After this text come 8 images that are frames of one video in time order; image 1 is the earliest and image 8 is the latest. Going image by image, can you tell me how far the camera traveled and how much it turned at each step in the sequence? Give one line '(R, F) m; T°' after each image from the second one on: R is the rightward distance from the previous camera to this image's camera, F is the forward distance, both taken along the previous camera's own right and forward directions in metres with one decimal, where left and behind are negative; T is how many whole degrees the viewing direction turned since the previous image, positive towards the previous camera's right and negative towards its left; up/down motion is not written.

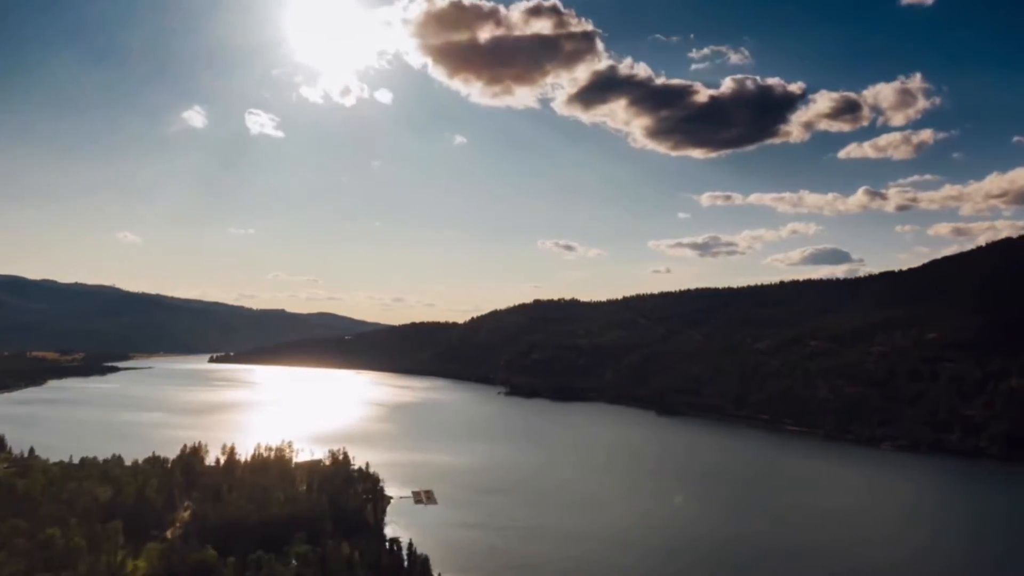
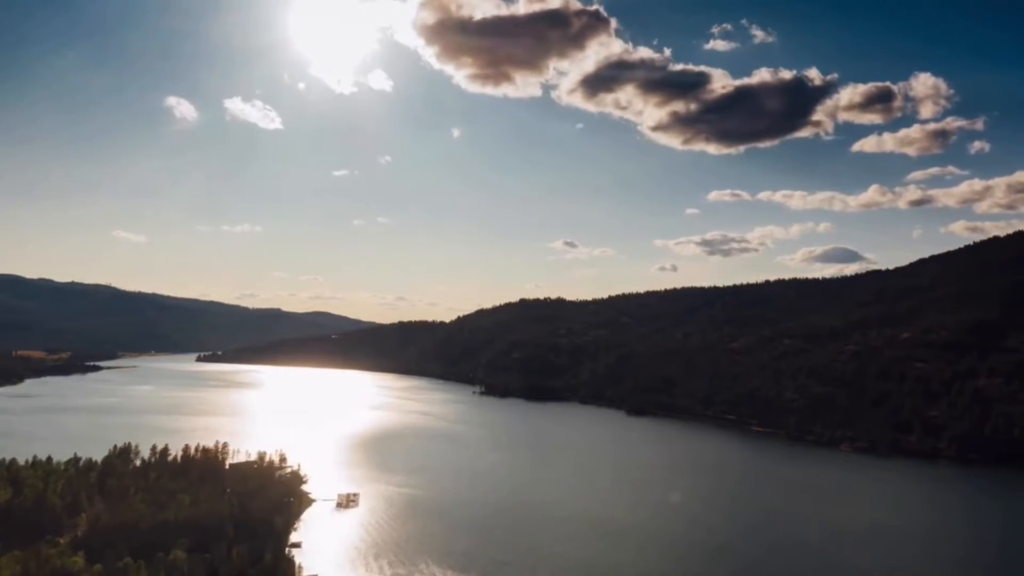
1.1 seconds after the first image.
(+4.5, +0.8) m; 0°
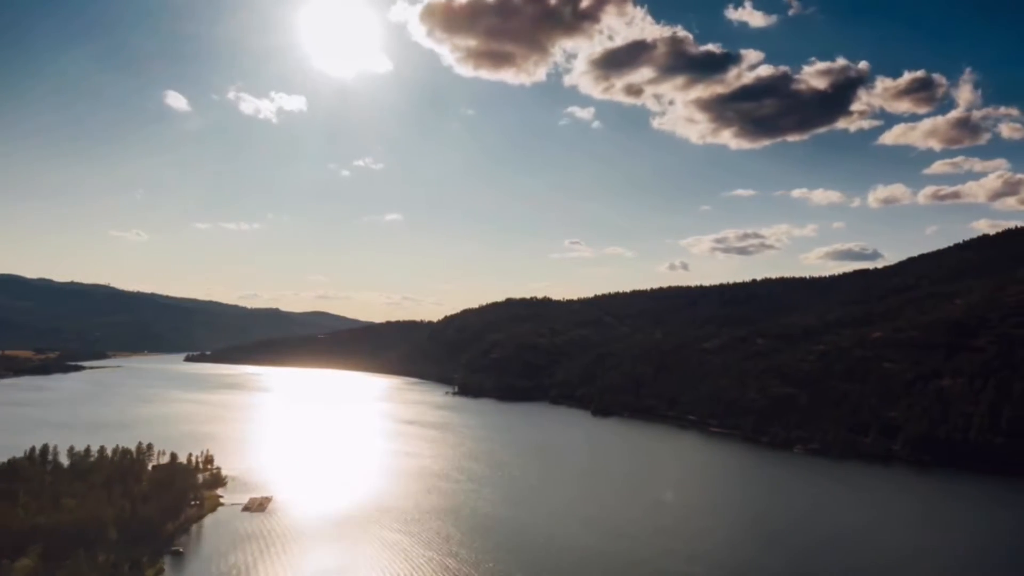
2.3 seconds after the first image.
(+5.2, +1.1) m; -1°
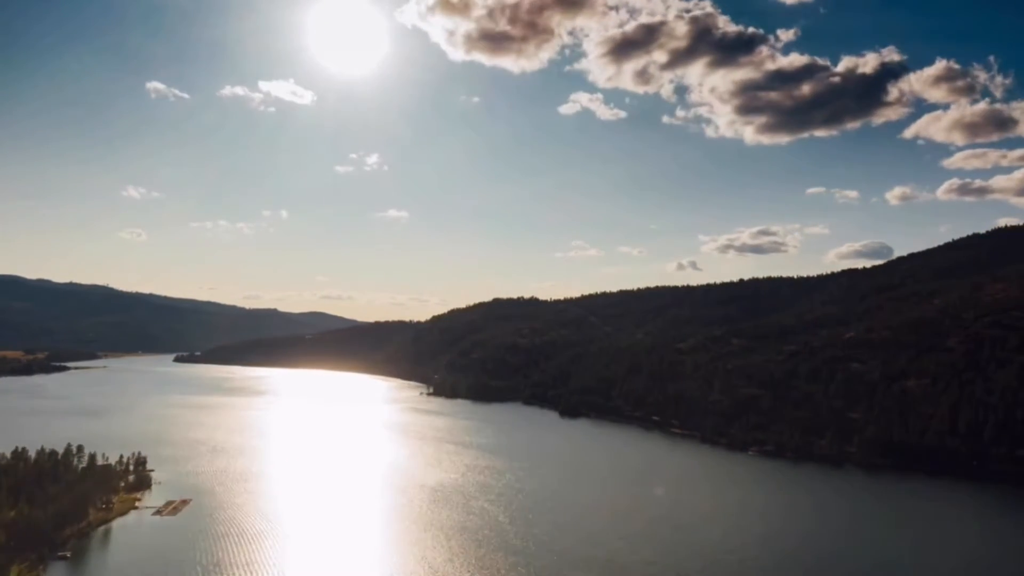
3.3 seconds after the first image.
(+4.8, +0.9) m; -1°
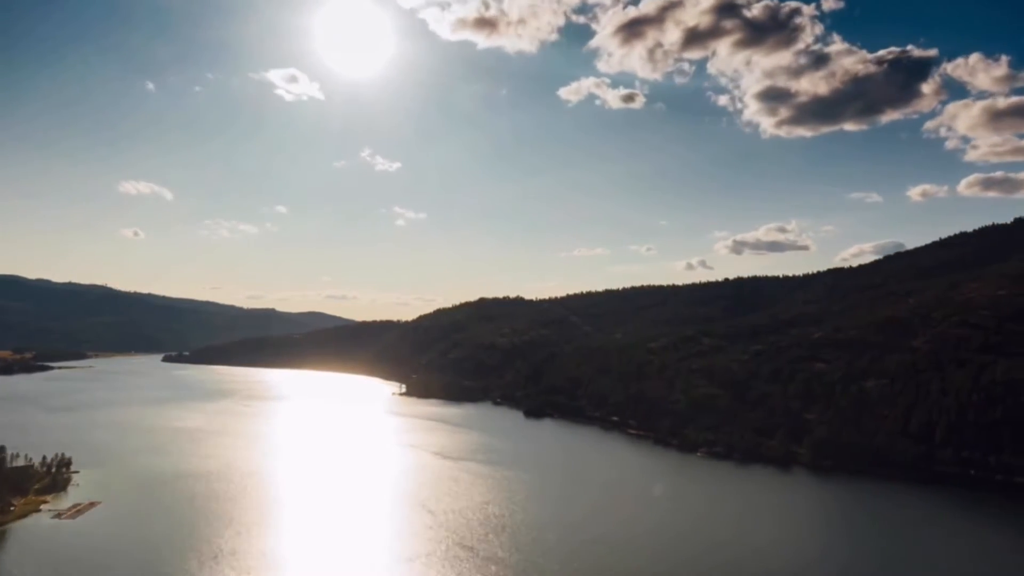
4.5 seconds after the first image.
(+5.1, +0.9) m; -1°
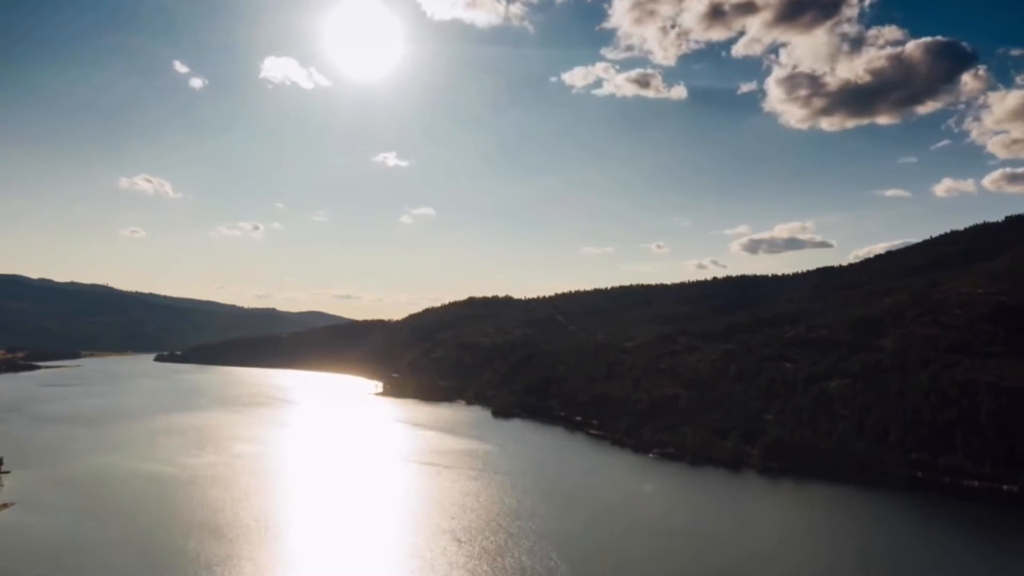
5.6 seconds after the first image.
(+4.8, +0.8) m; -1°
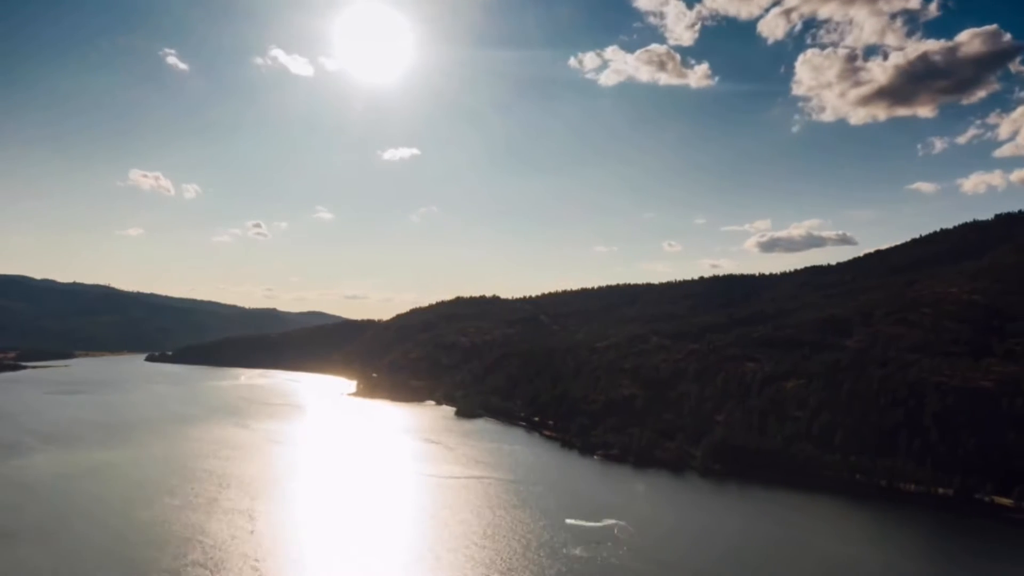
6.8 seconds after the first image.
(+5.4, +1.0) m; -1°
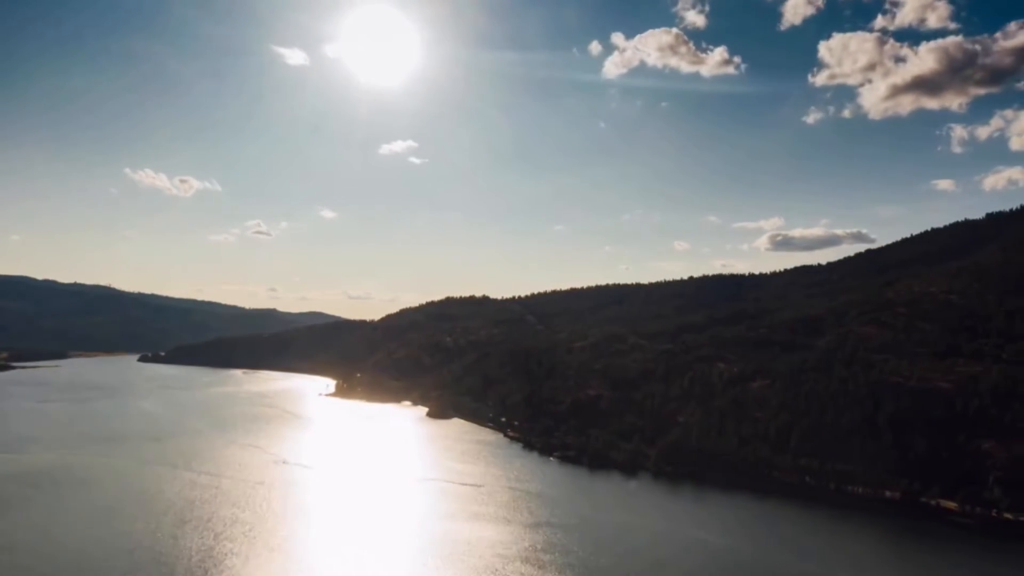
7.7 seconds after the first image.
(+4.0, +0.7) m; -1°
